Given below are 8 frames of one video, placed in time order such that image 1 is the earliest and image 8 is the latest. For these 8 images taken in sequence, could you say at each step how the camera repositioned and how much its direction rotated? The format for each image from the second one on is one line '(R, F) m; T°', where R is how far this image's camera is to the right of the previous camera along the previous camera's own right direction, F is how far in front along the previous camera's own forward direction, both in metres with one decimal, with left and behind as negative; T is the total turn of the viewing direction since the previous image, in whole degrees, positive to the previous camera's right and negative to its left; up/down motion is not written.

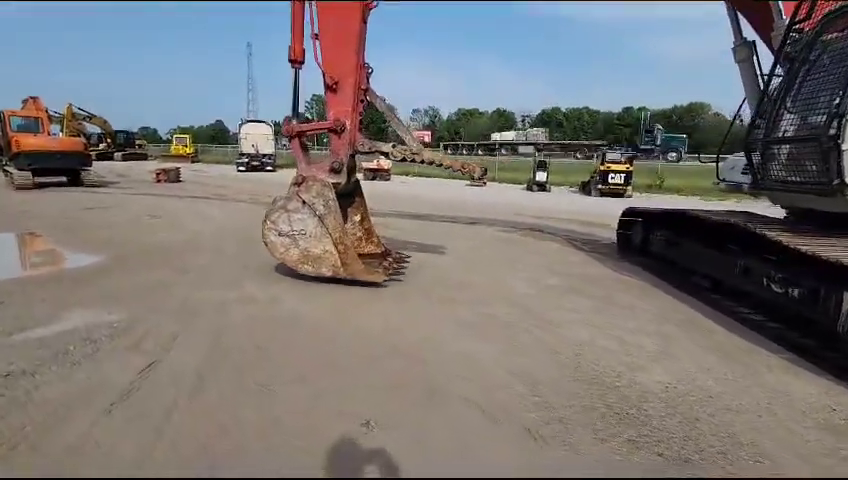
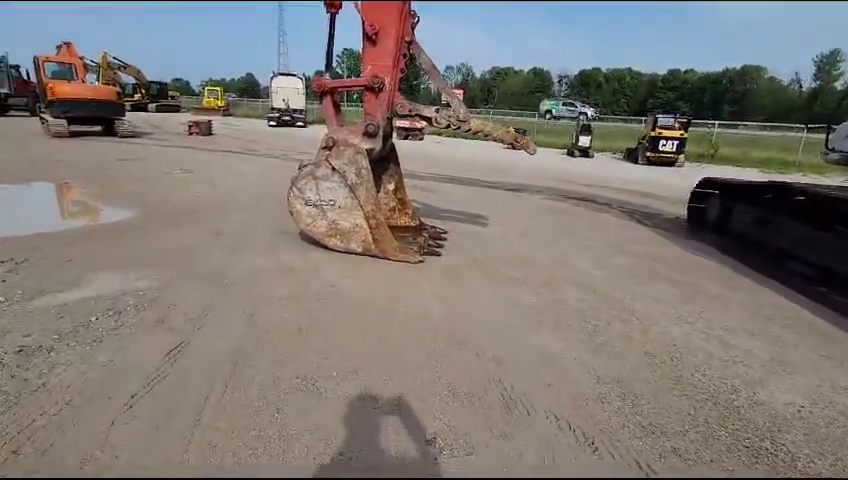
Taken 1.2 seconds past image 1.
(-0.4, +0.7) m; -3°
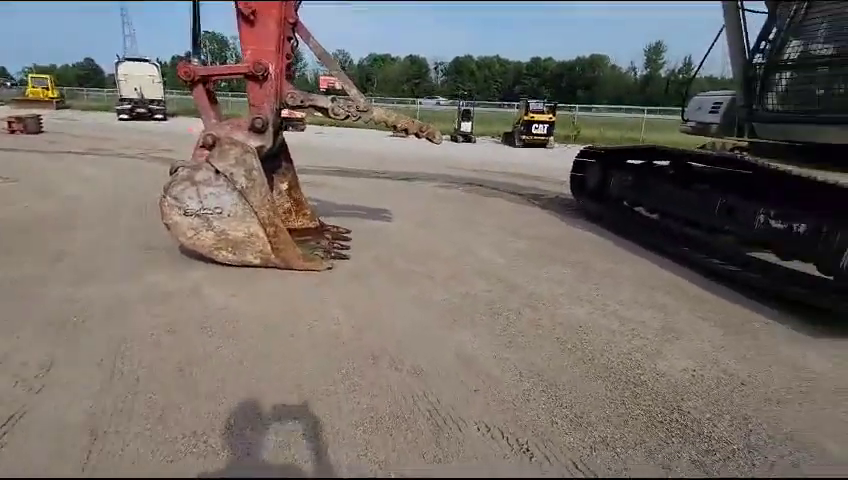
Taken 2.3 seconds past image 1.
(-0.1, +0.3) m; +14°
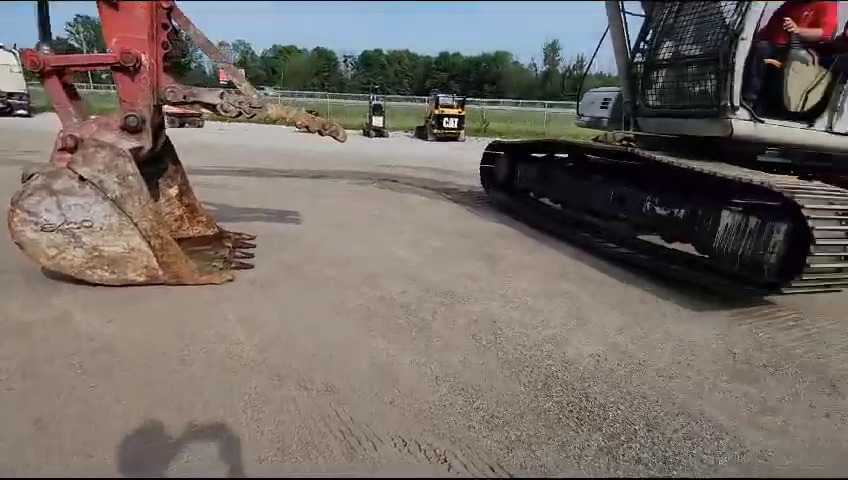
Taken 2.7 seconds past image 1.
(+0.1, +0.2) m; +10°
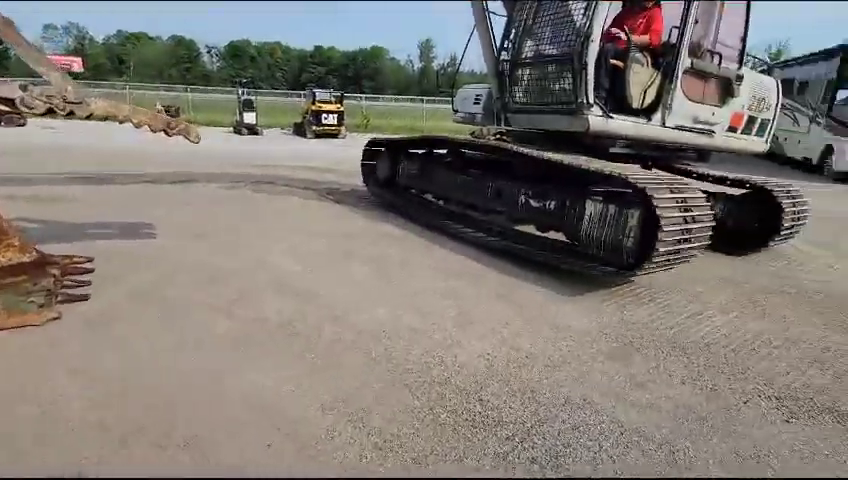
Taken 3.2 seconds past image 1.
(+0.1, +0.3) m; +14°
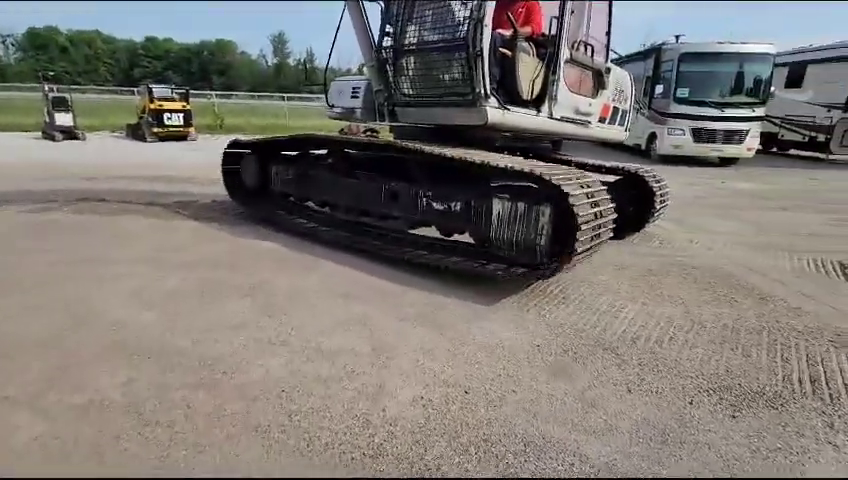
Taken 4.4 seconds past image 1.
(-0.2, +0.7) m; +16°
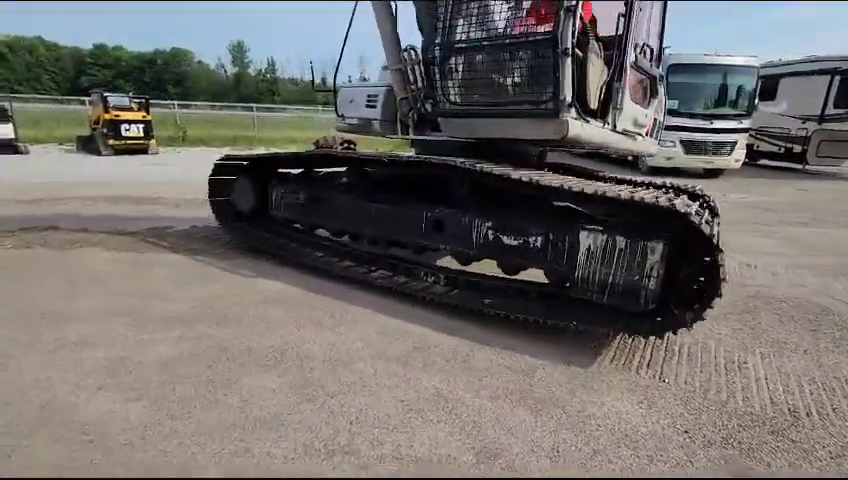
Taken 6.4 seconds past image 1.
(-0.9, +1.0) m; +5°
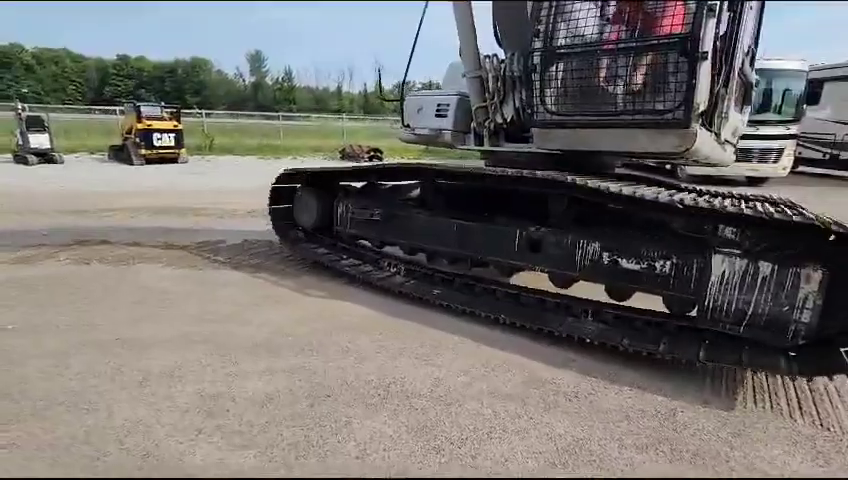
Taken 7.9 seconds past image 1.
(-0.8, +0.3) m; -2°
